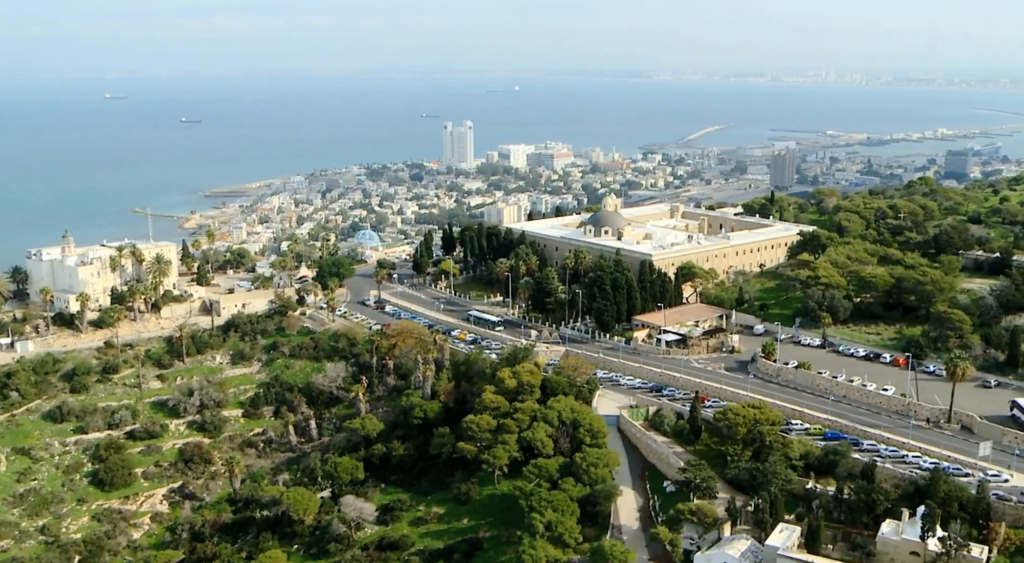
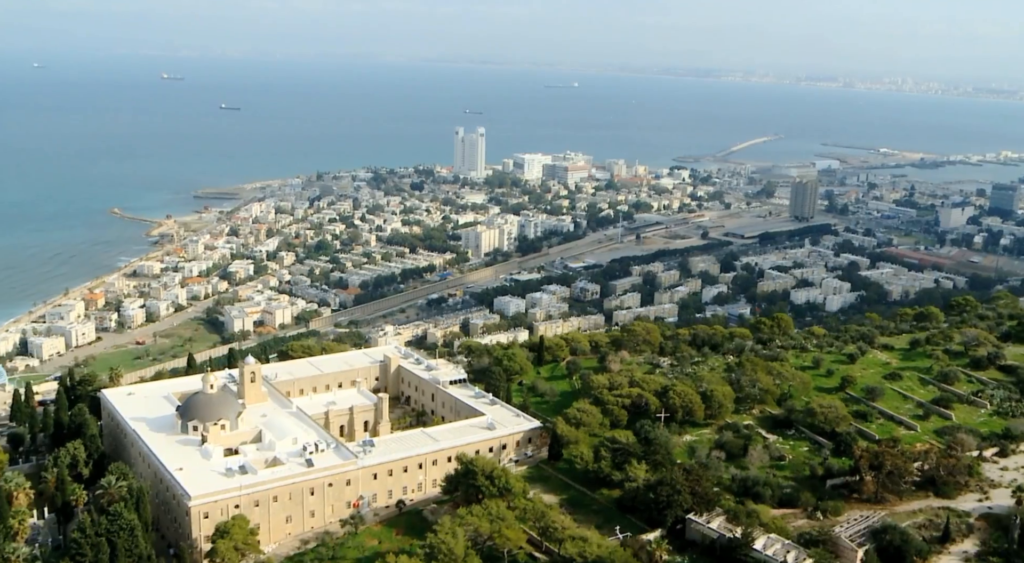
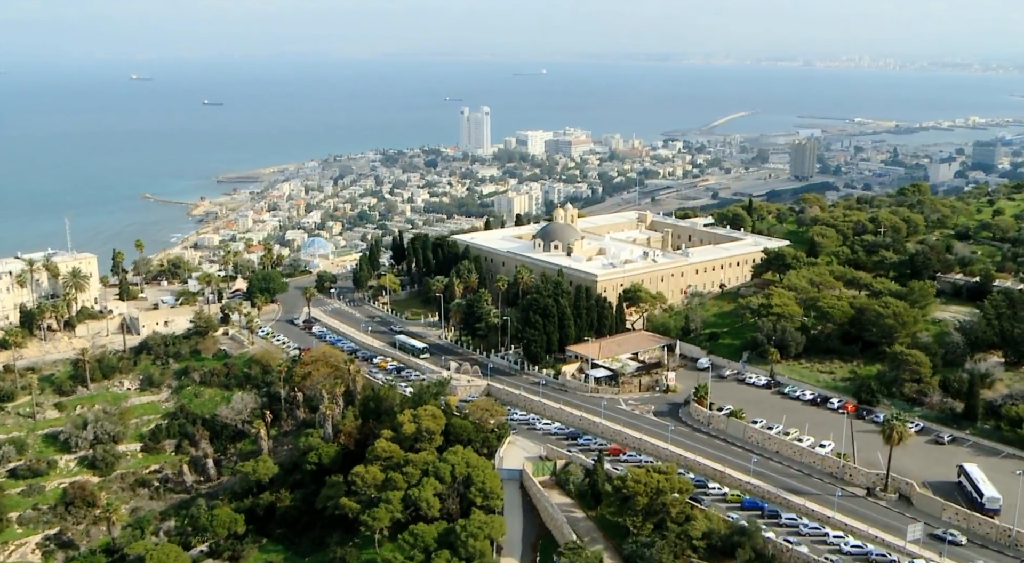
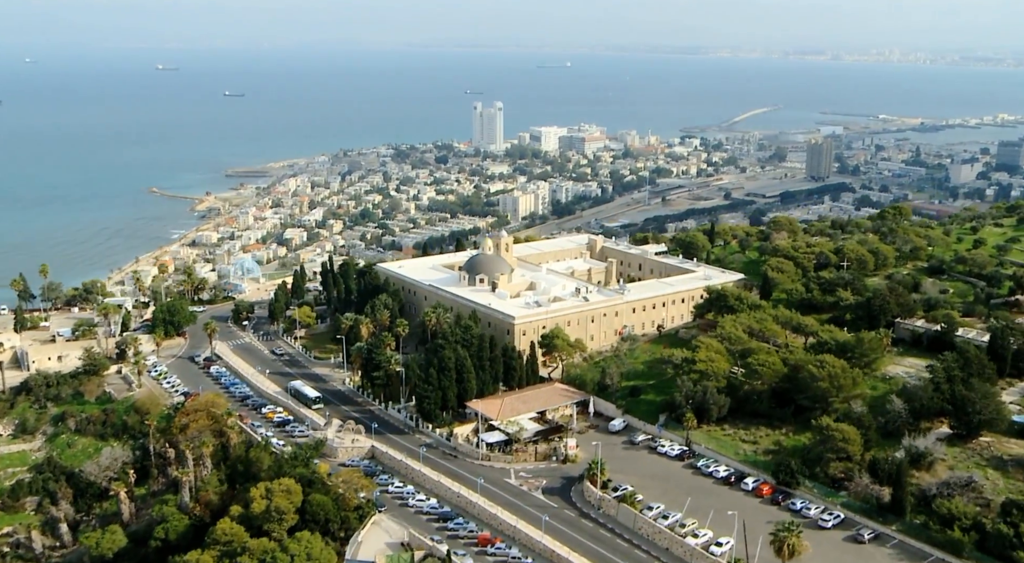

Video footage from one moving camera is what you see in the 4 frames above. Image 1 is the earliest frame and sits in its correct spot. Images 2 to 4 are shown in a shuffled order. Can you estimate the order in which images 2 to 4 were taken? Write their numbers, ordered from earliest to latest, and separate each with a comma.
3, 4, 2
